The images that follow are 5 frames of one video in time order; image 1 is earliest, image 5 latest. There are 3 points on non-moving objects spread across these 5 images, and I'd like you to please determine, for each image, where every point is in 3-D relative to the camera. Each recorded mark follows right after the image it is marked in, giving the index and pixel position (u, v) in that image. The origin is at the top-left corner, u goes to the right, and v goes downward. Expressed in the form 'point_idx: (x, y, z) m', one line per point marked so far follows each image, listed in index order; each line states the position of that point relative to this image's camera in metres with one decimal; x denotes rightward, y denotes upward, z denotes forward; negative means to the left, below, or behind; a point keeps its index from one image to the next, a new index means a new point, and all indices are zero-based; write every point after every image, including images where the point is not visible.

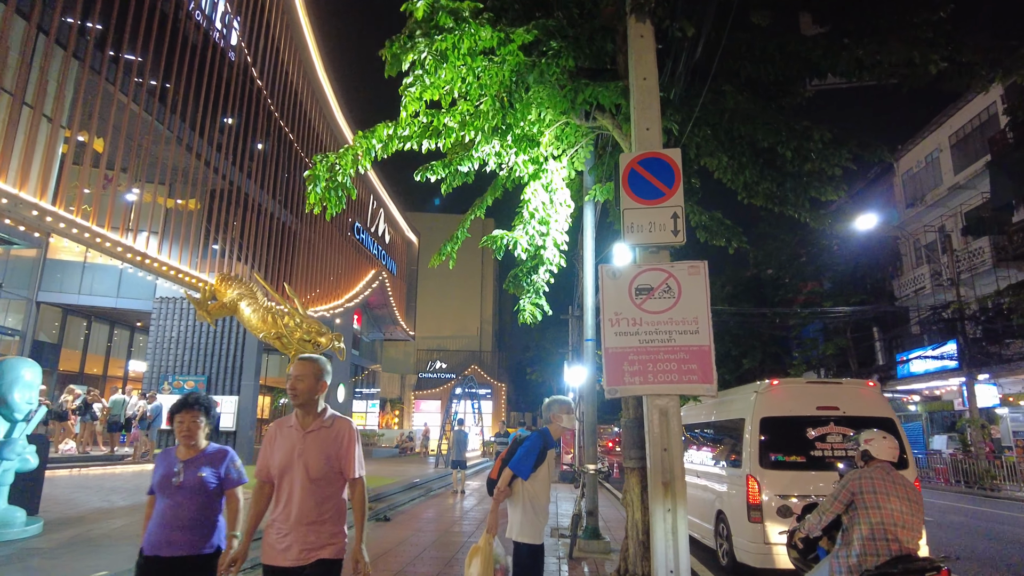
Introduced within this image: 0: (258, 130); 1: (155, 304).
0: (-6.3, +3.8, +16.8) m
1: (-8.7, -0.3, +16.0) m
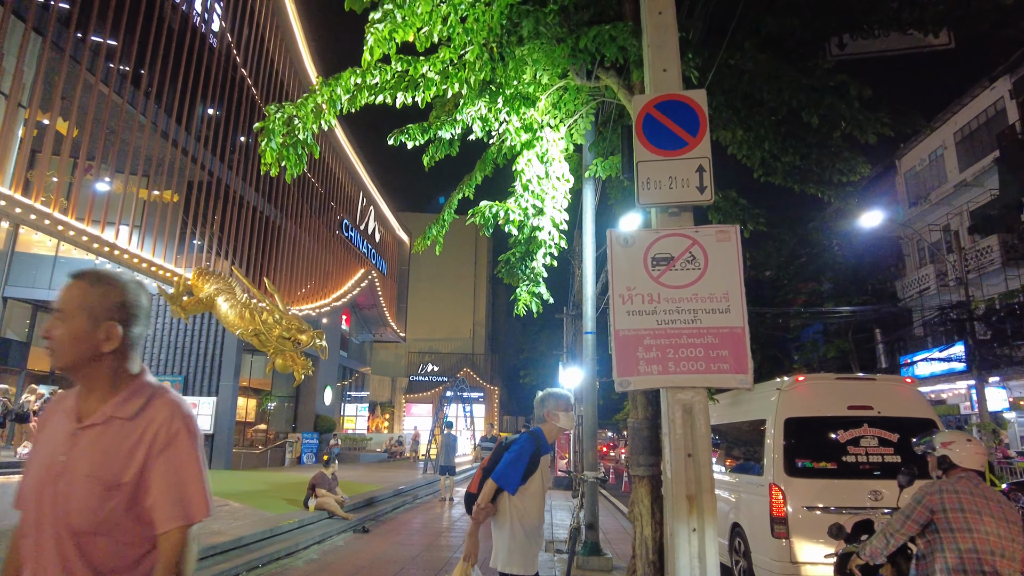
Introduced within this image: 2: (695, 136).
0: (-6.5, +3.9, +16.2) m
1: (-8.8, -0.2, +15.3) m
2: (+0.8, +0.7, +2.9) m
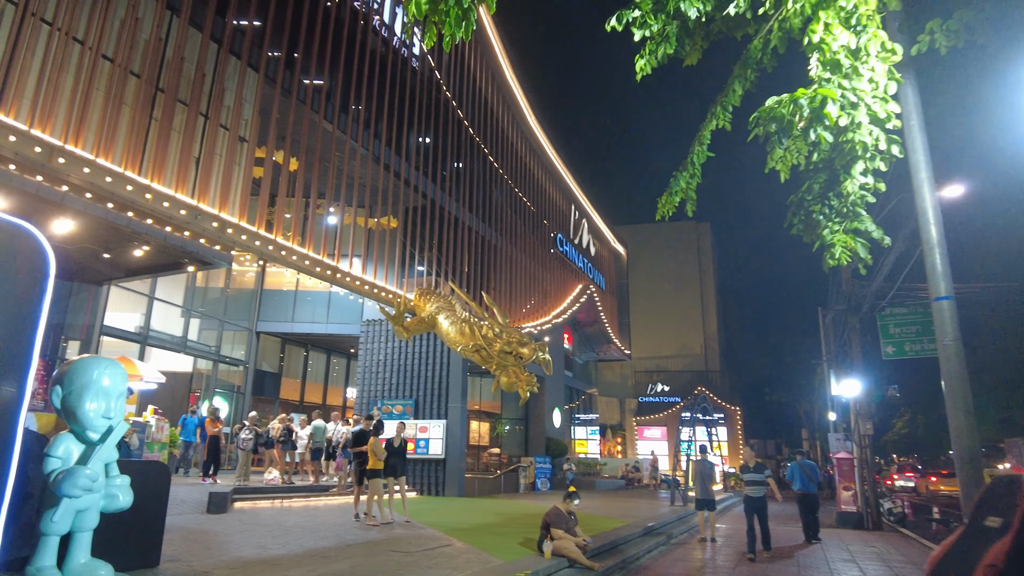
0: (-1.3, +3.4, +16.0) m
1: (-3.6, -0.9, +15.8) m
2: (+1.5, +1.1, +1.0) m
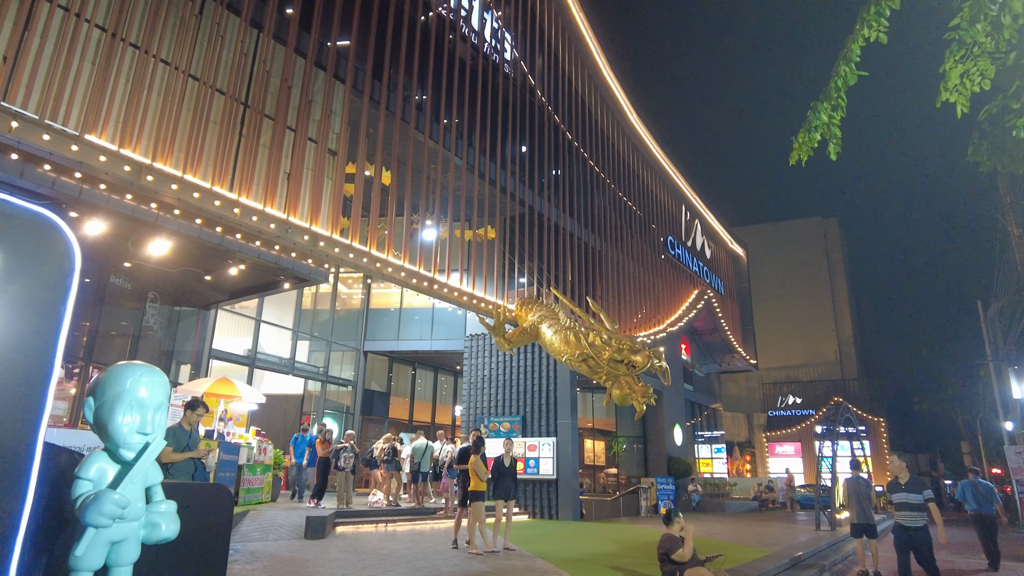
0: (+1.0, +3.1, +15.4) m
1: (-1.0, -1.3, +15.3) m
2: (+1.4, +1.3, +0.1) m
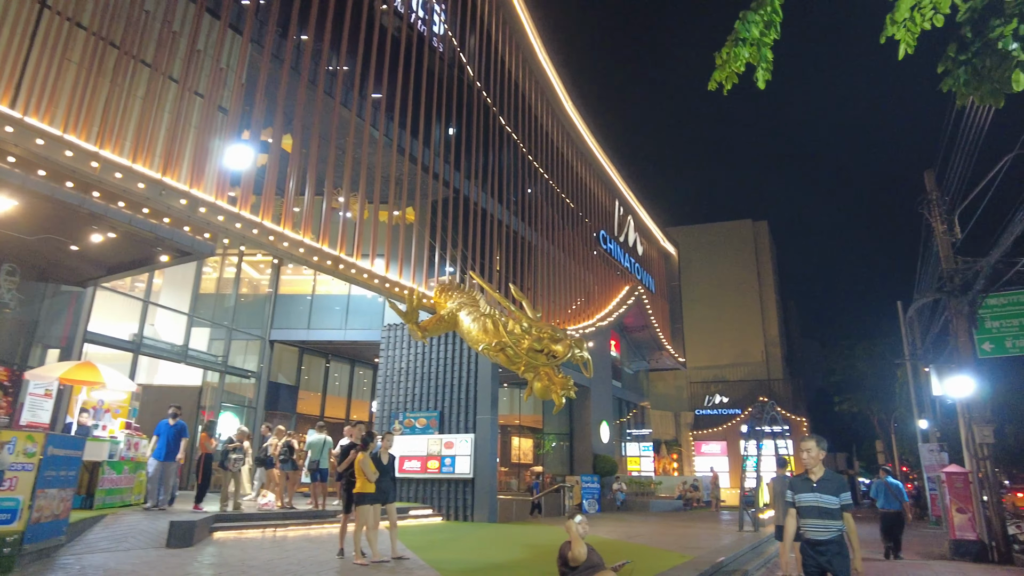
0: (-0.6, +3.3, +14.7) m
1: (-2.7, -1.0, +14.4) m
2: (+1.2, +1.5, -0.6) m
